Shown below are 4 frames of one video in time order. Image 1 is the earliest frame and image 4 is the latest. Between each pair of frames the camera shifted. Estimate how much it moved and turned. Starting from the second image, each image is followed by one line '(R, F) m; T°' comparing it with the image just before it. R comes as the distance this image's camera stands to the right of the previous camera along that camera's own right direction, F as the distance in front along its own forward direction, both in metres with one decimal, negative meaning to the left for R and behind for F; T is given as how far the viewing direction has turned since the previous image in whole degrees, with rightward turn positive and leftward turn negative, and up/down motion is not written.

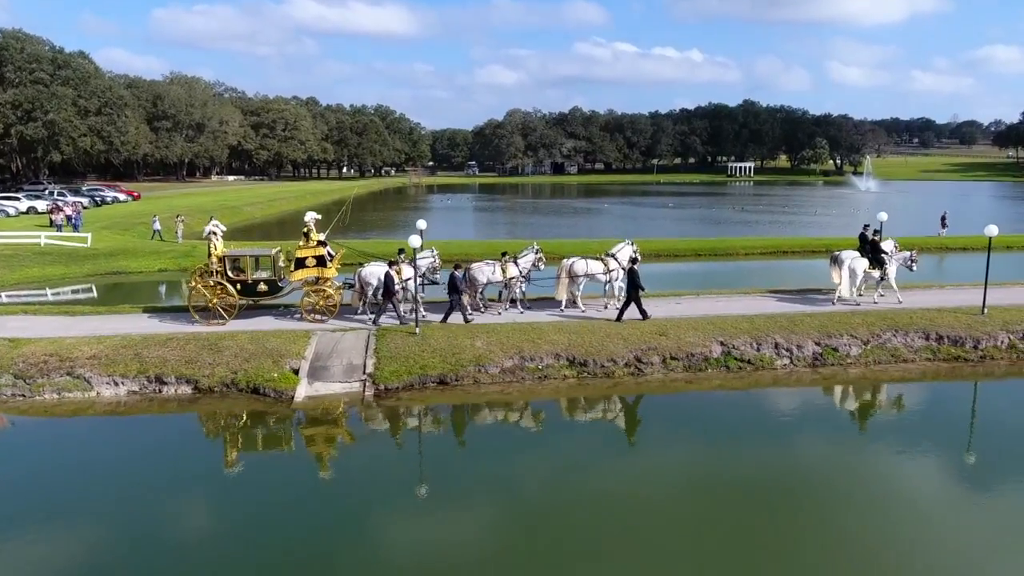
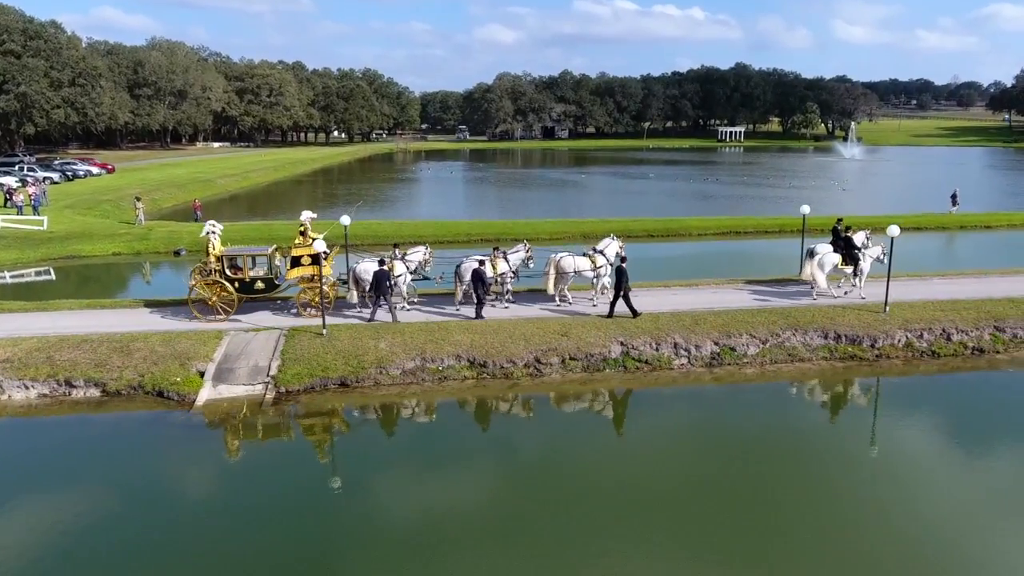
(+1.6, -0.3) m; 0°
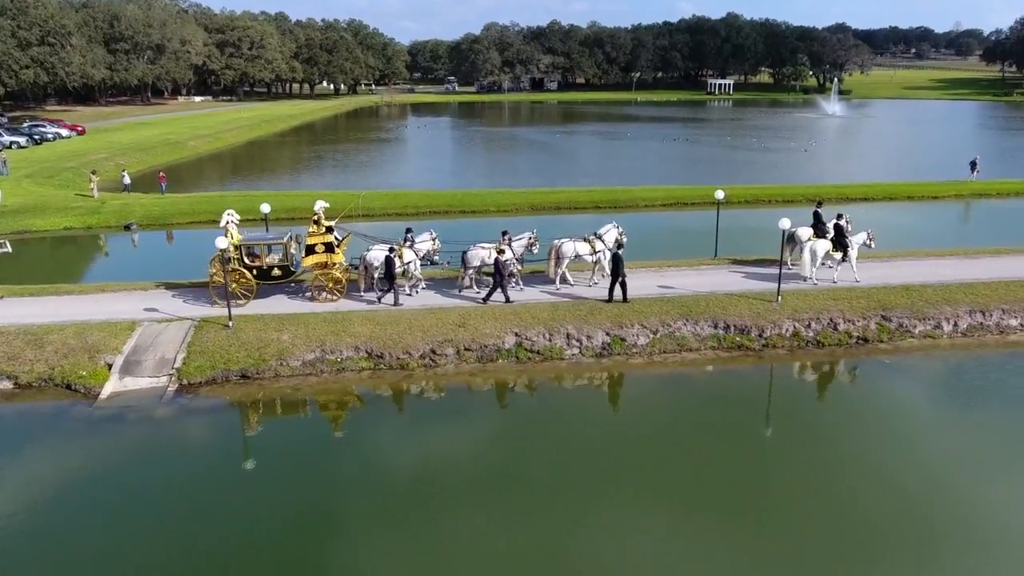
(+1.7, -0.4) m; 0°
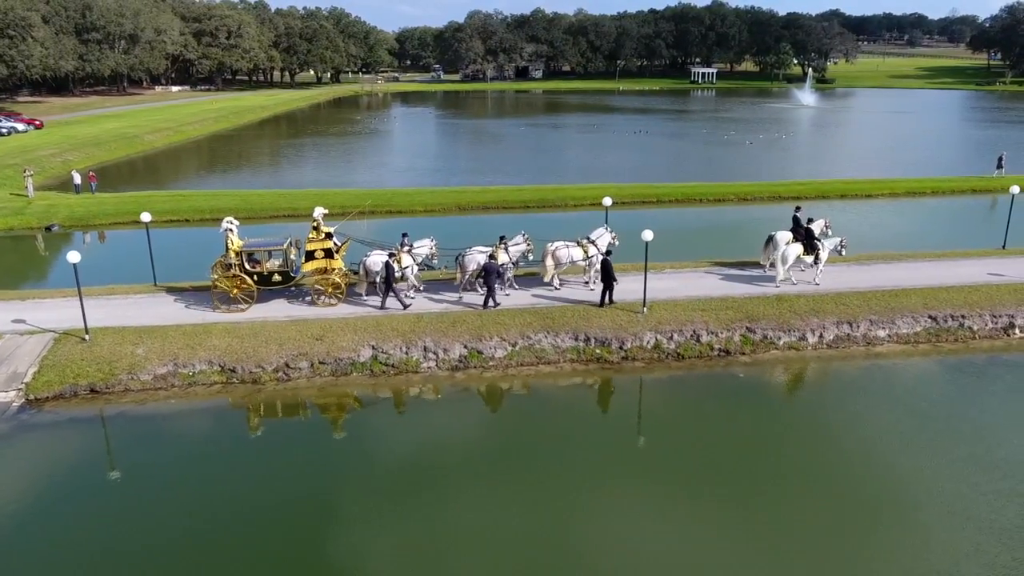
(+2.5, 0.0) m; 0°
